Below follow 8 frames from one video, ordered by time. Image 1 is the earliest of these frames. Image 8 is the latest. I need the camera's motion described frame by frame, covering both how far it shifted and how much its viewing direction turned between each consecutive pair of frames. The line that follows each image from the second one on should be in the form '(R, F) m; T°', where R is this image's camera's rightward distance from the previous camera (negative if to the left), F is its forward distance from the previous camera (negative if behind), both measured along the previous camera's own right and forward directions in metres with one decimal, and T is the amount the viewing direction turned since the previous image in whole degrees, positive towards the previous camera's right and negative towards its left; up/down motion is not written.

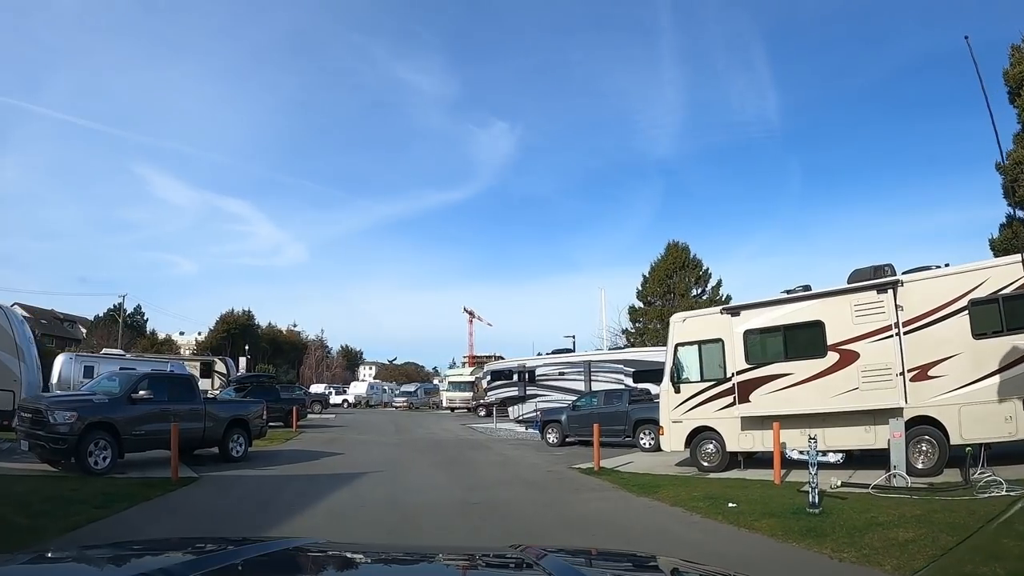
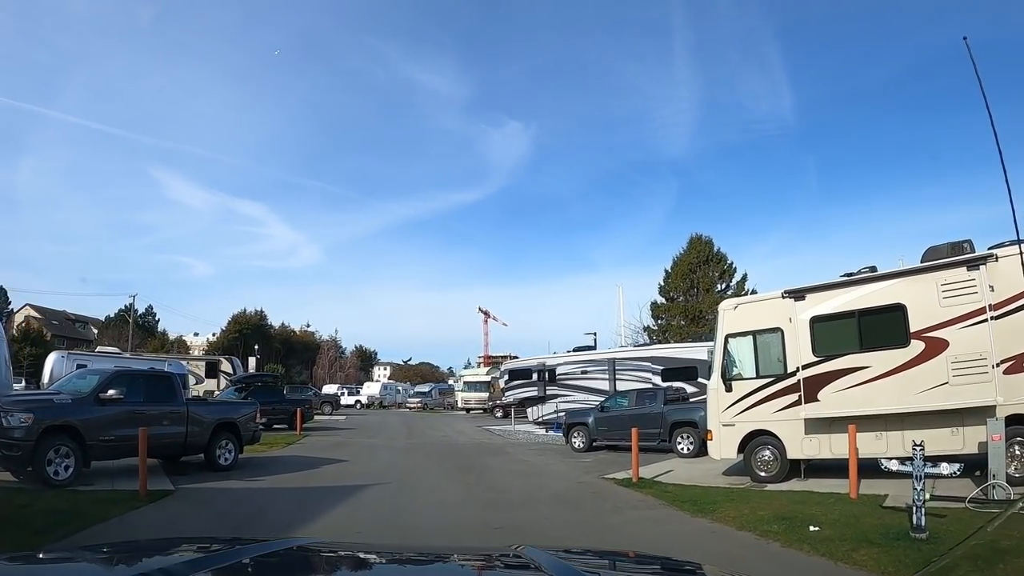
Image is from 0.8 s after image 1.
(-0.1, +0.6) m; -1°
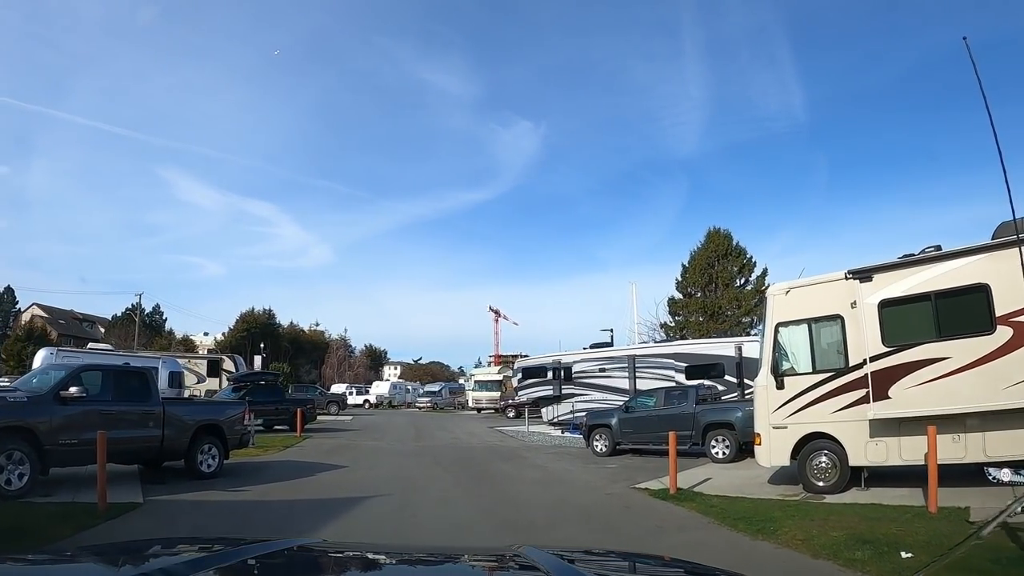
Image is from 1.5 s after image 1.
(0.0, +0.5) m; -1°
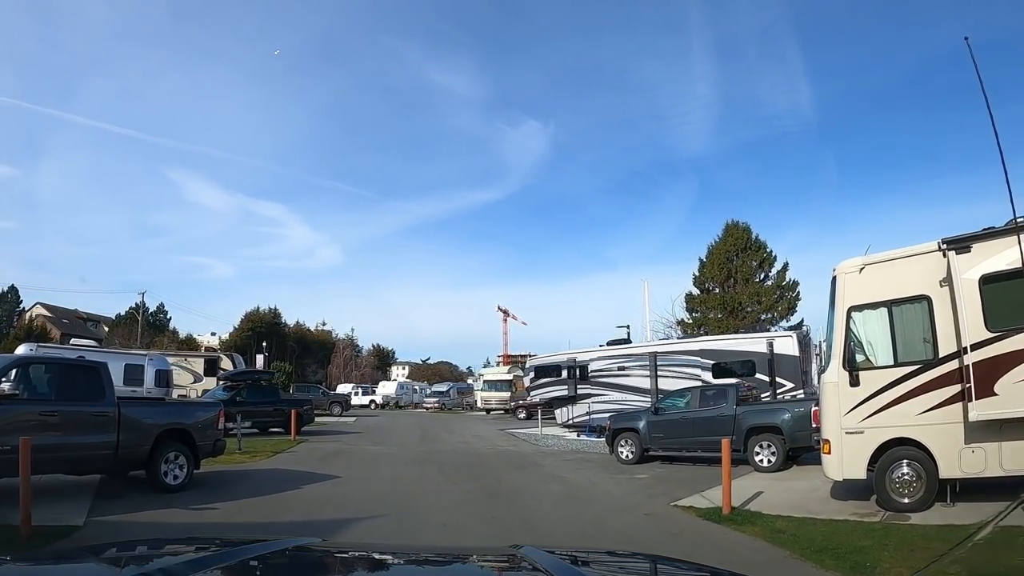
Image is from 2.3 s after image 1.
(0.0, +0.6) m; -1°
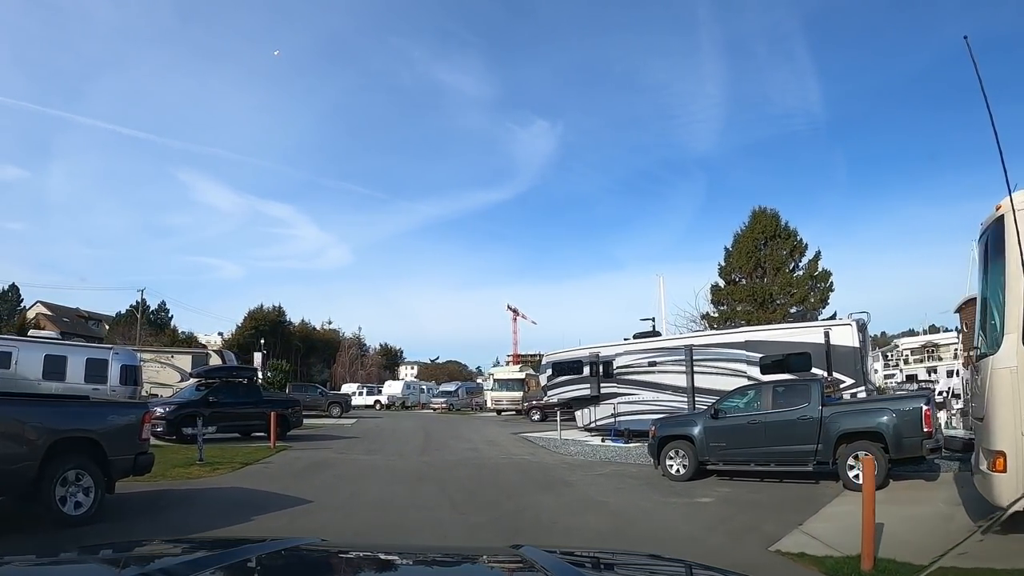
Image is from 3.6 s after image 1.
(-0.1, +1.0) m; -1°
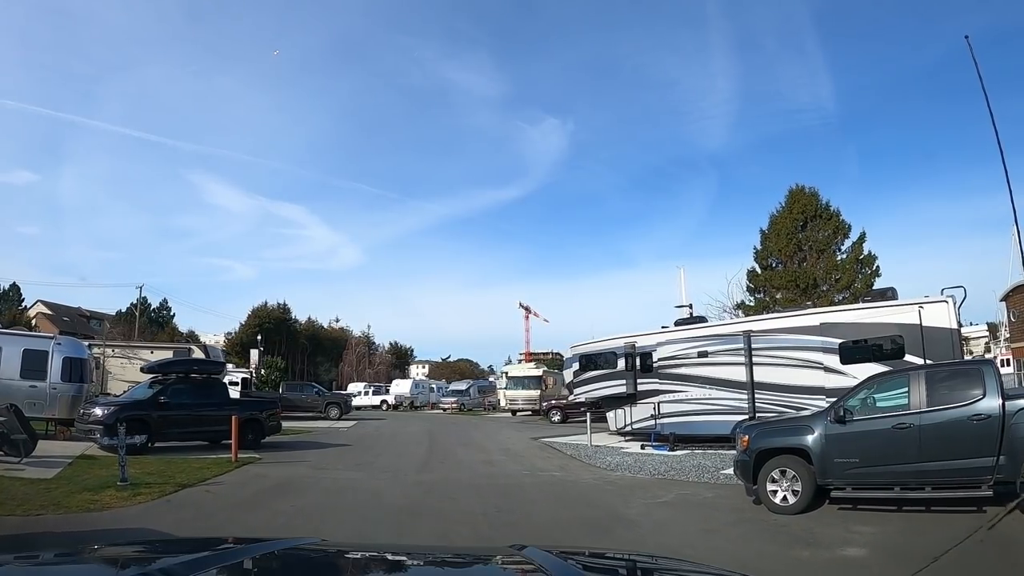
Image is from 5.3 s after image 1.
(-0.1, +1.2) m; -1°
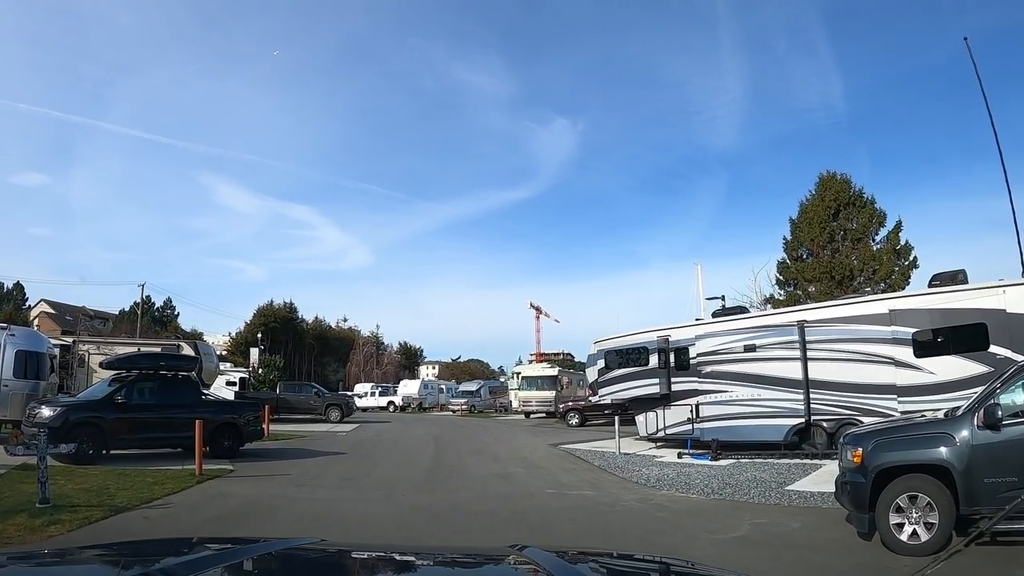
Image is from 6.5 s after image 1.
(-0.1, +0.8) m; -1°
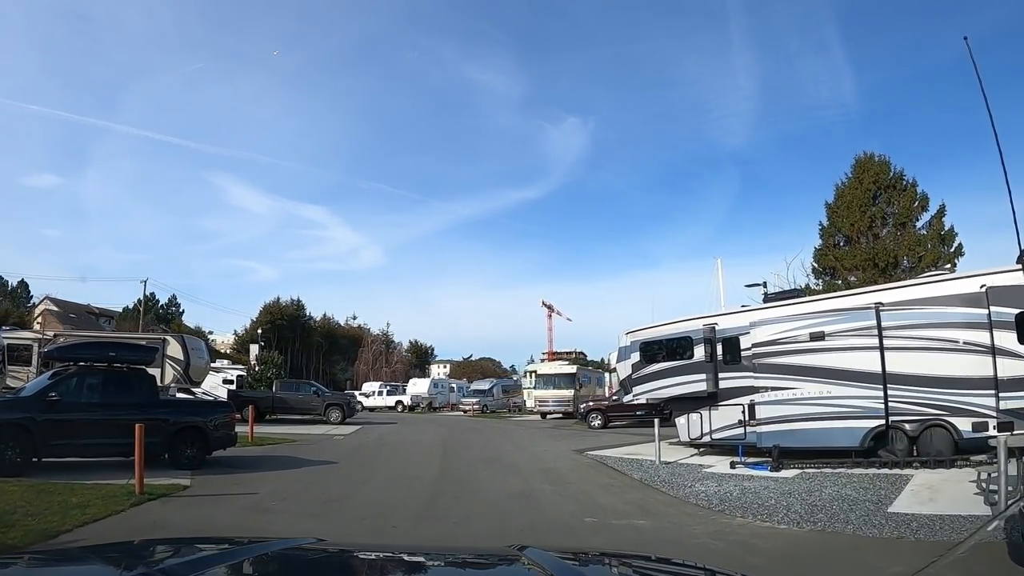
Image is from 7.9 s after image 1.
(-0.1, +0.8) m; -1°
